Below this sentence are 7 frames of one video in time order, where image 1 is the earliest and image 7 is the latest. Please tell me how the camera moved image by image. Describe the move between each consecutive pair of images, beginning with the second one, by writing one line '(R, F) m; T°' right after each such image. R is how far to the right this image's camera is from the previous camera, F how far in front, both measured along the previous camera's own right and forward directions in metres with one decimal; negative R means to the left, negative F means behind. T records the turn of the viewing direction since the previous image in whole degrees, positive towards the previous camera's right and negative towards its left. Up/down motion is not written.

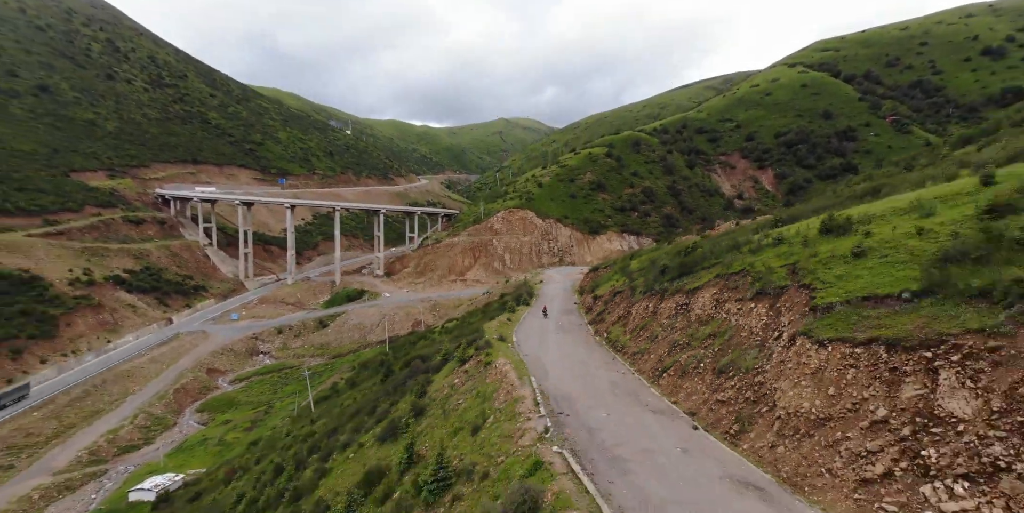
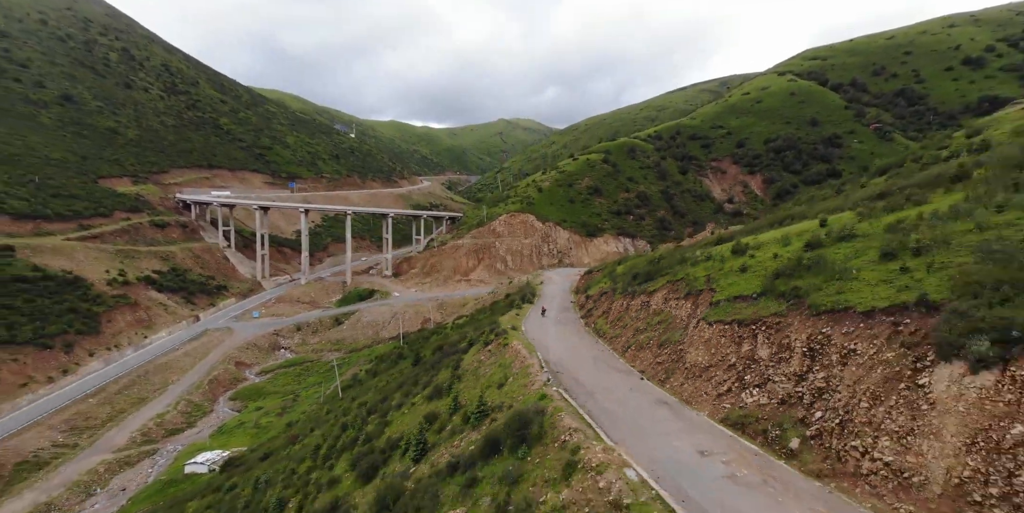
(-0.3, -3.8) m; 0°
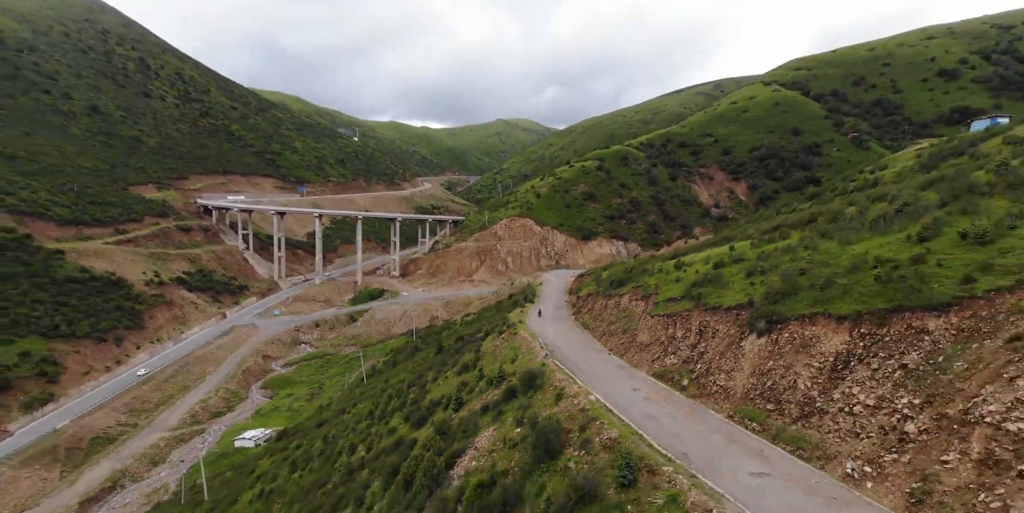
(-0.3, -4.9) m; 0°
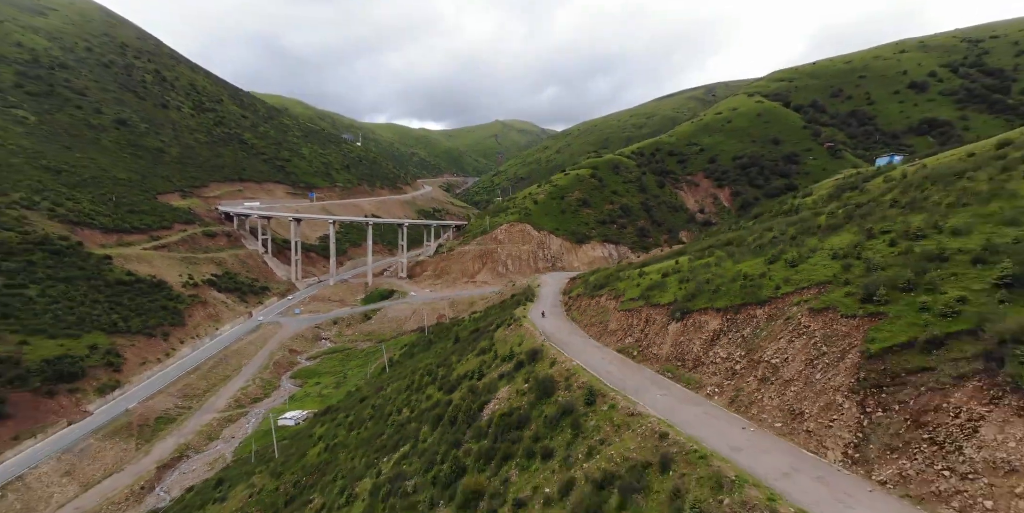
(-0.4, -5.9) m; 0°
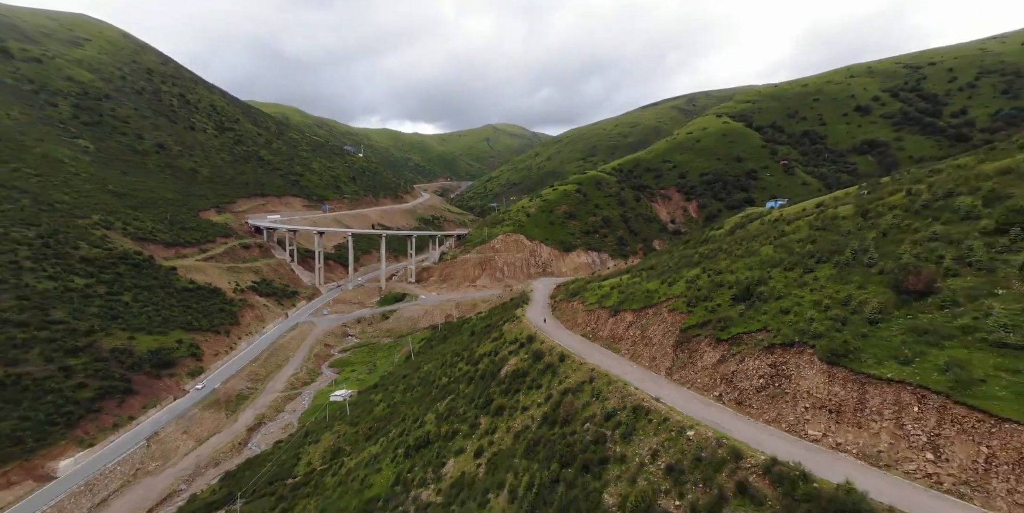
(-0.7, -11.7) m; +1°
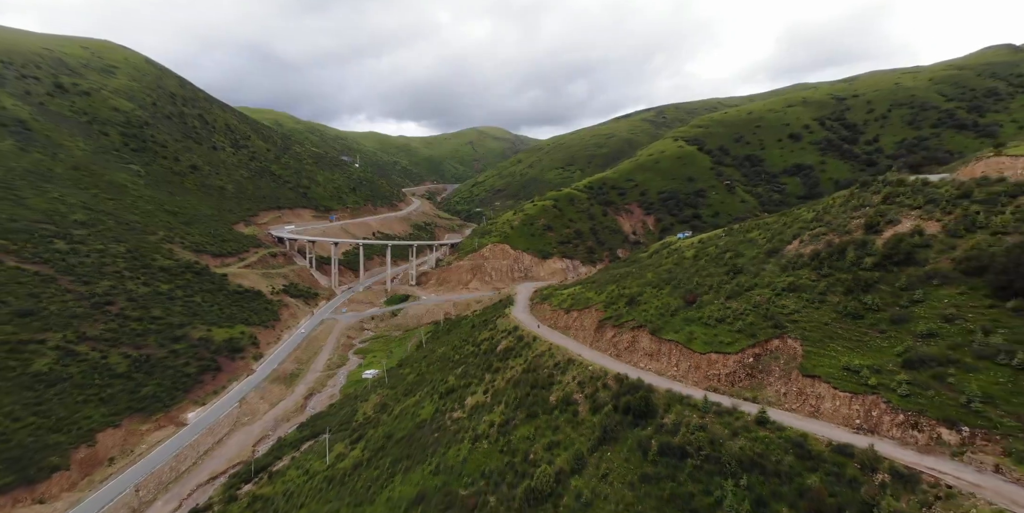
(-0.7, -16.7) m; +2°
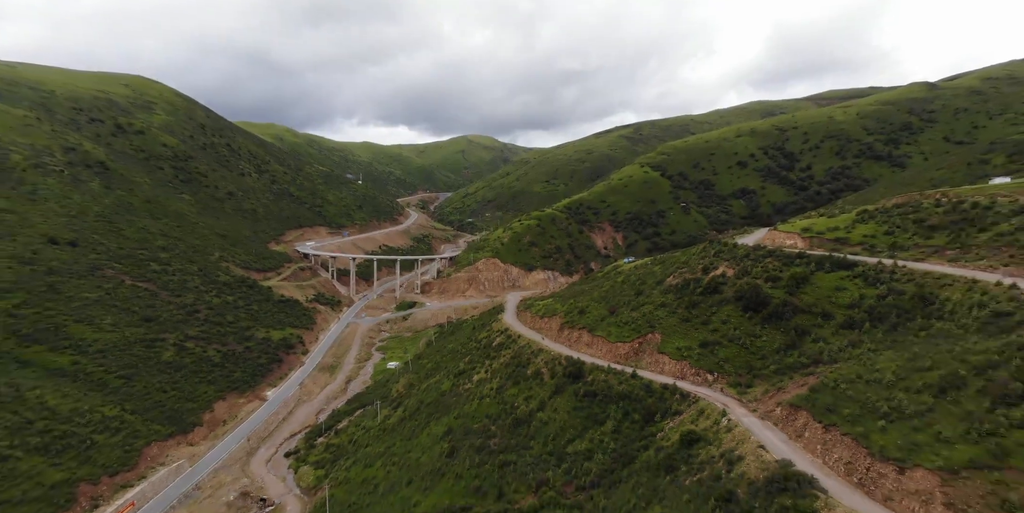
(-0.2, -19.8) m; +1°
